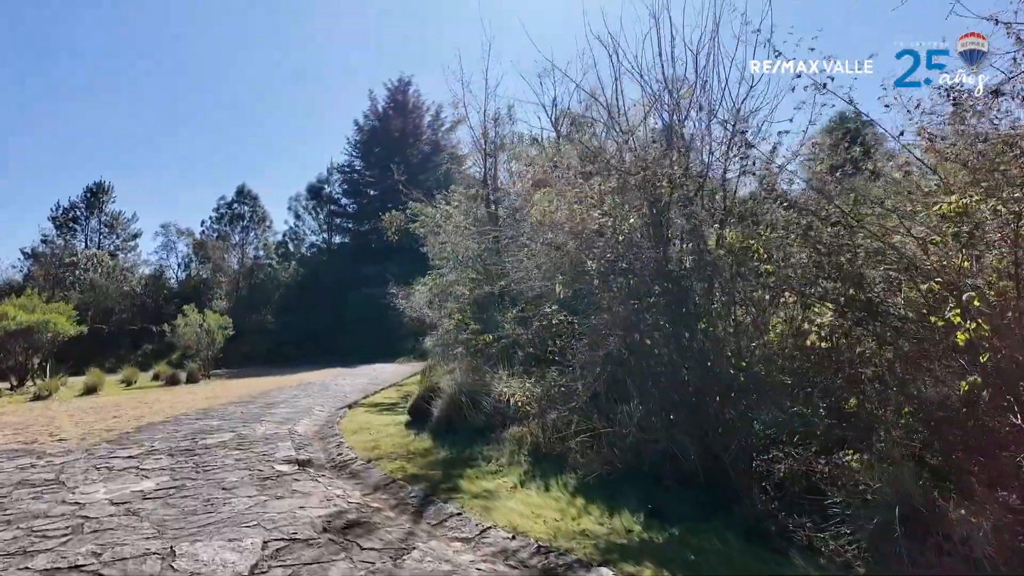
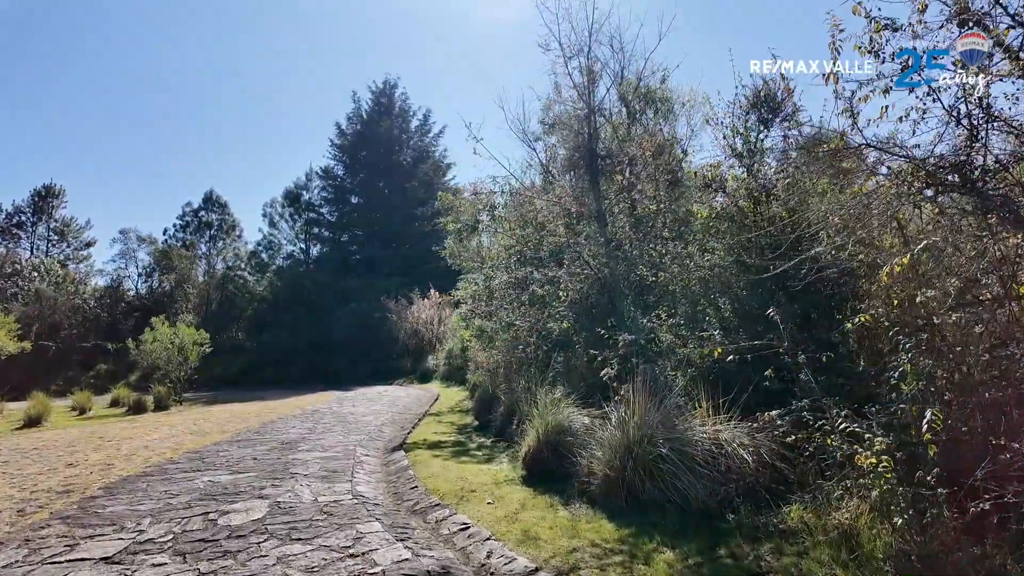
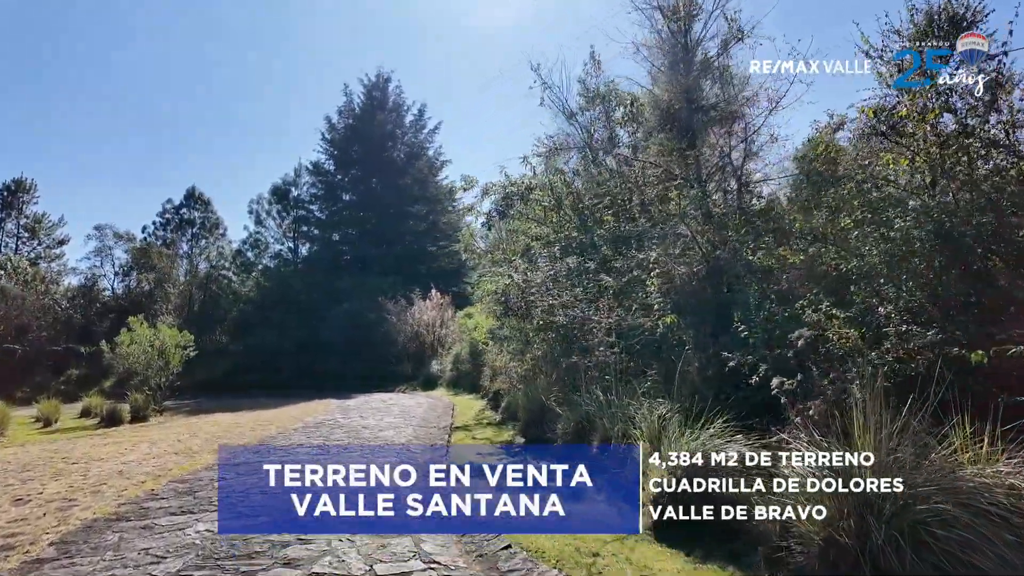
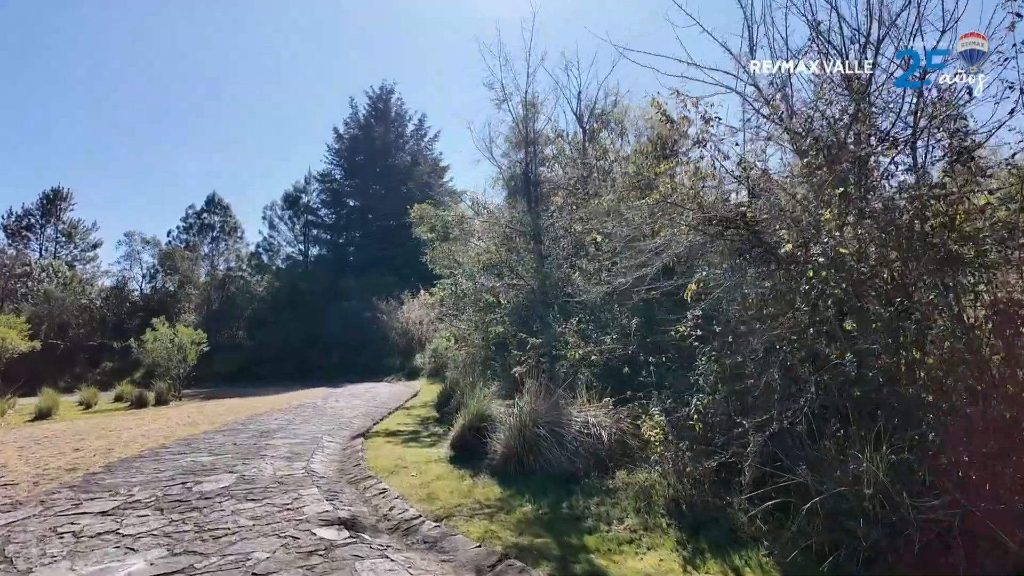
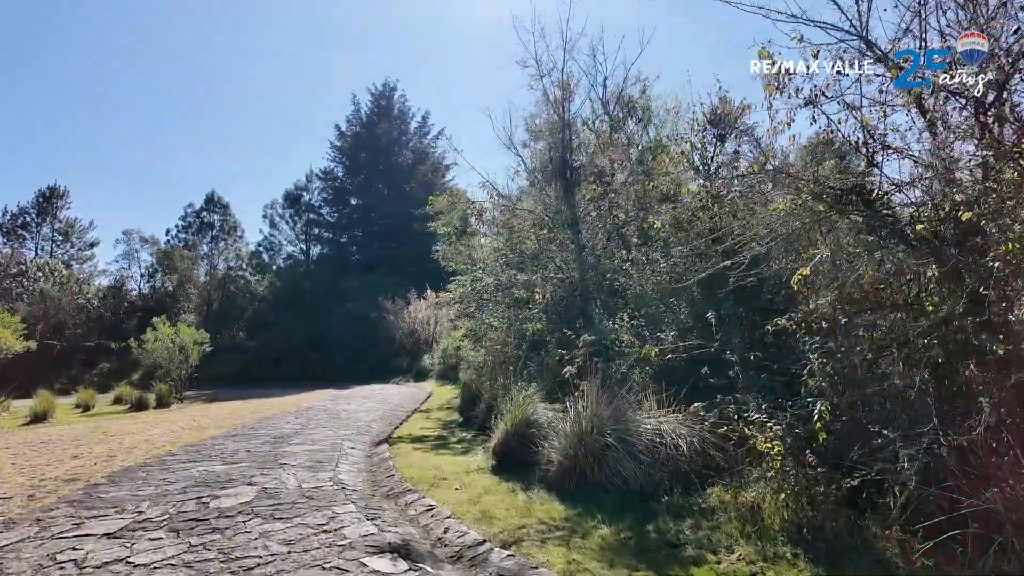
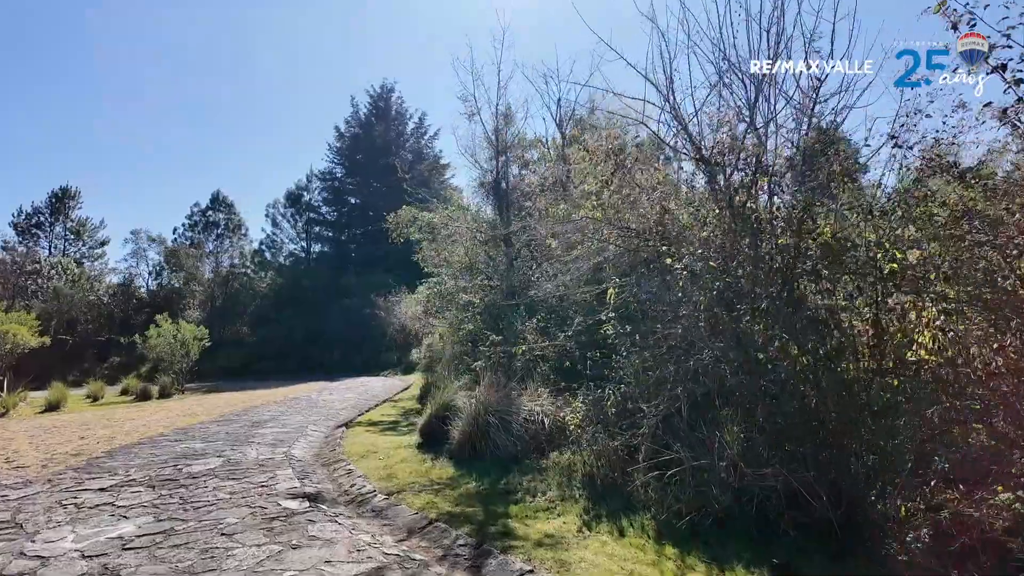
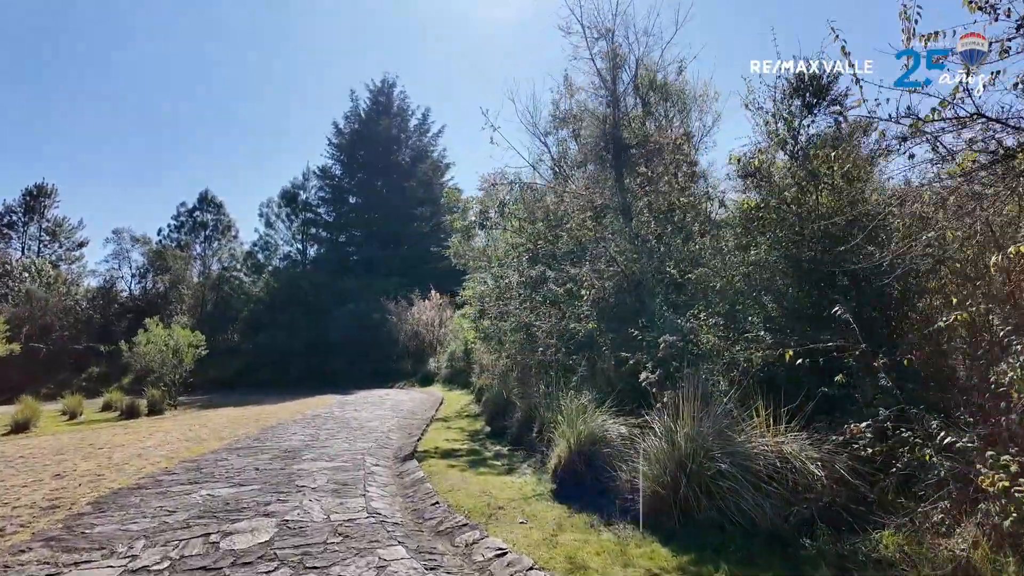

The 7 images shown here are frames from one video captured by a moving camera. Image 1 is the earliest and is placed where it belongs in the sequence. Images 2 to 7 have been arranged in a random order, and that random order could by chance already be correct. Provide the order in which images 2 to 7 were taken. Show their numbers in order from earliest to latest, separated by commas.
6, 4, 5, 2, 7, 3
